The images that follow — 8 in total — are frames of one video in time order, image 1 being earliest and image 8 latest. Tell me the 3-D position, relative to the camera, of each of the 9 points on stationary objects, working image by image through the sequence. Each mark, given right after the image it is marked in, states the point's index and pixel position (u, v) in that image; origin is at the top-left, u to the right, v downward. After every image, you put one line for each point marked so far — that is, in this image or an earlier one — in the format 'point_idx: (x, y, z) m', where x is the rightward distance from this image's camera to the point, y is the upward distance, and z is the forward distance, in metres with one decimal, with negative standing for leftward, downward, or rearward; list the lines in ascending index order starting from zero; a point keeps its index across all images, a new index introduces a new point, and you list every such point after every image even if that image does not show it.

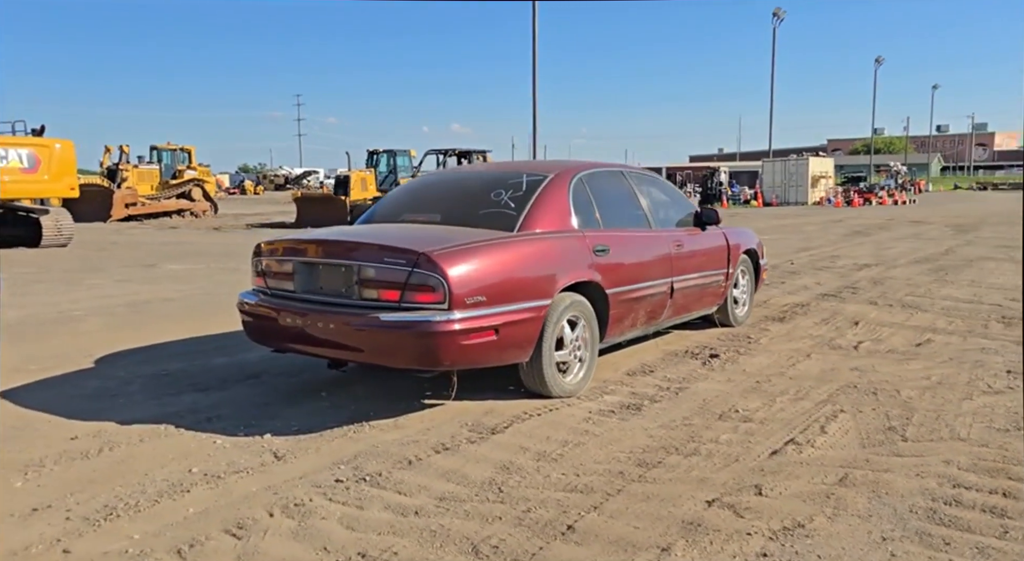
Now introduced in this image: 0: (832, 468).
0: (+1.6, -0.9, +3.4) m
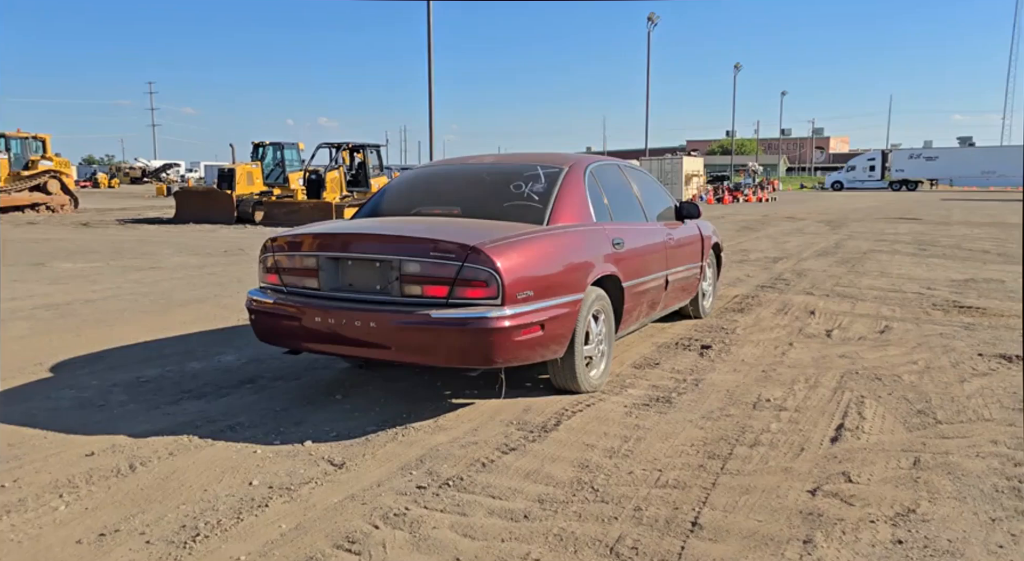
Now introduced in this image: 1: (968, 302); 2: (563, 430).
0: (+2.0, -0.9, +3.6) m
1: (+7.0, -0.3, +11.3) m
2: (+0.3, -0.8, +3.9) m
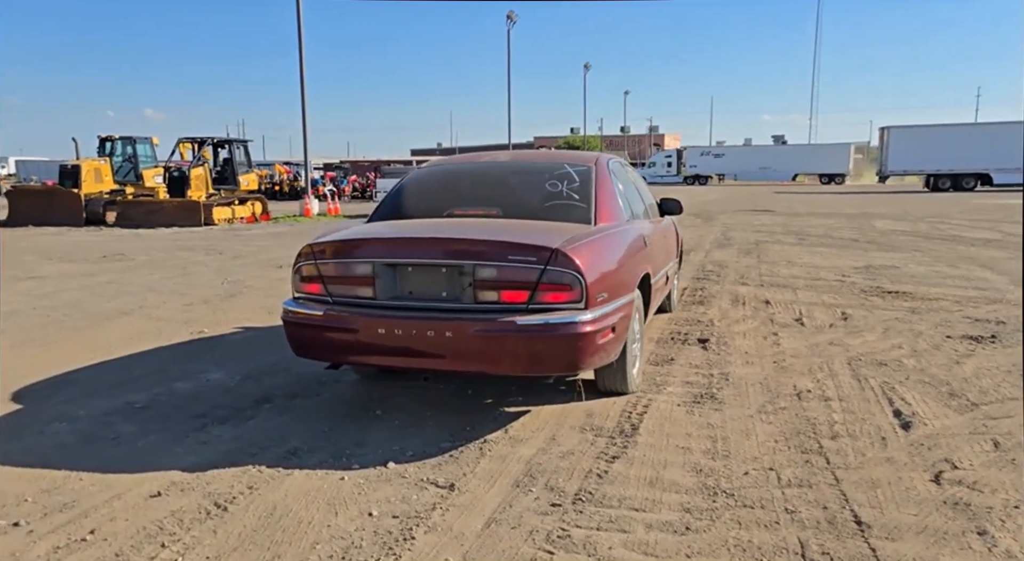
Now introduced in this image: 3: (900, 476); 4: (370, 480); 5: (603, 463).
0: (+2.4, -0.8, +3.7) m
1: (+6.2, -0.1, +12.2) m
2: (+0.7, -0.8, +3.8) m
3: (+1.7, -0.9, +3.1) m
4: (-0.6, -0.9, +3.2) m
5: (+0.4, -0.9, +3.3) m
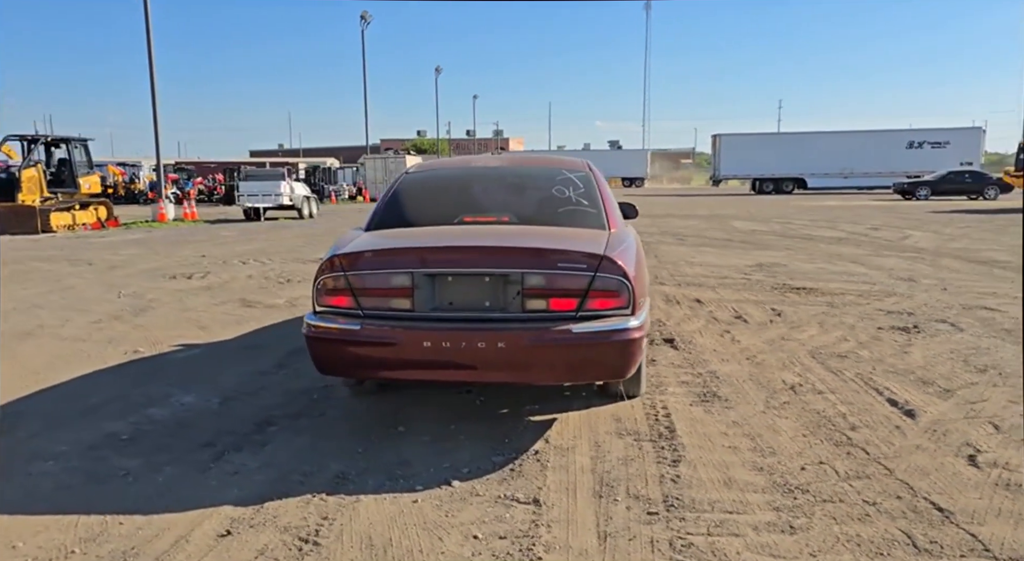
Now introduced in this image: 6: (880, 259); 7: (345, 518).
0: (+2.6, -0.8, +4.1) m
1: (+5.0, -0.1, +13.0) m
2: (+1.0, -0.8, +3.9) m
3: (+2.1, -0.9, +3.4) m
4: (-0.3, -0.9, +3.0) m
5: (+0.7, -0.9, +3.4) m
6: (+8.8, +0.5, +17.6) m
7: (-0.7, -0.9, +2.8) m
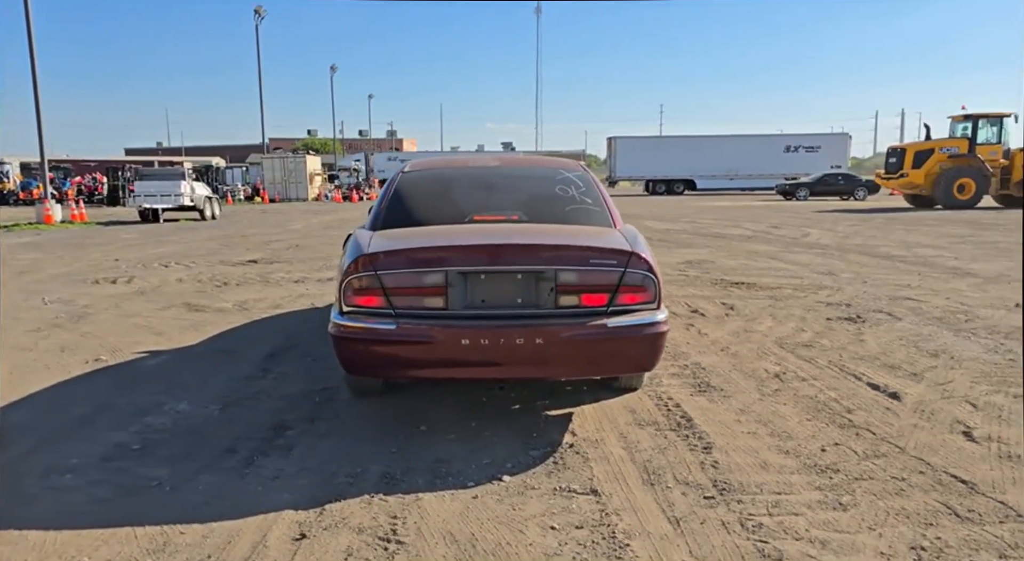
0: (+2.7, -0.8, +4.5) m
1: (+4.0, 0.0, +13.6) m
2: (+1.1, -0.8, +4.1) m
3: (+2.2, -0.8, +3.7) m
4: (0.0, -0.9, +3.1) m
5: (+0.9, -0.9, +3.5) m
6: (+7.3, +0.6, +18.6) m
7: (-0.4, -0.9, +2.8) m
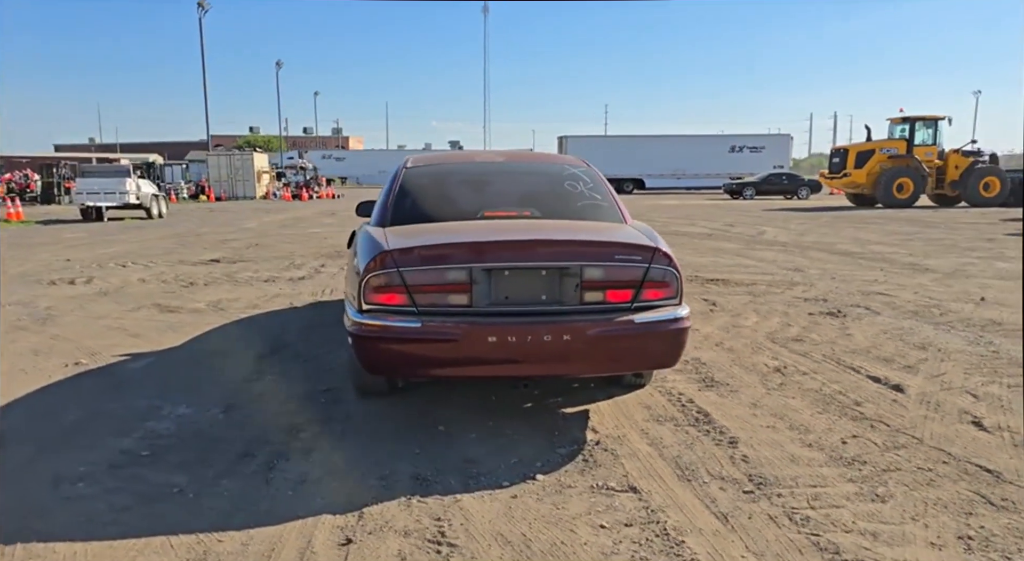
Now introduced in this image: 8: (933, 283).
0: (+2.8, -0.7, +4.6) m
1: (+3.6, +0.1, +13.8) m
2: (+1.2, -0.8, +4.1) m
3: (+2.4, -0.8, +3.8) m
4: (+0.2, -0.9, +3.0) m
5: (+1.1, -0.8, +3.5) m
6: (+6.5, +0.7, +18.9) m
7: (-0.2, -0.9, +2.8) m
8: (+7.7, 0.0, +13.1) m
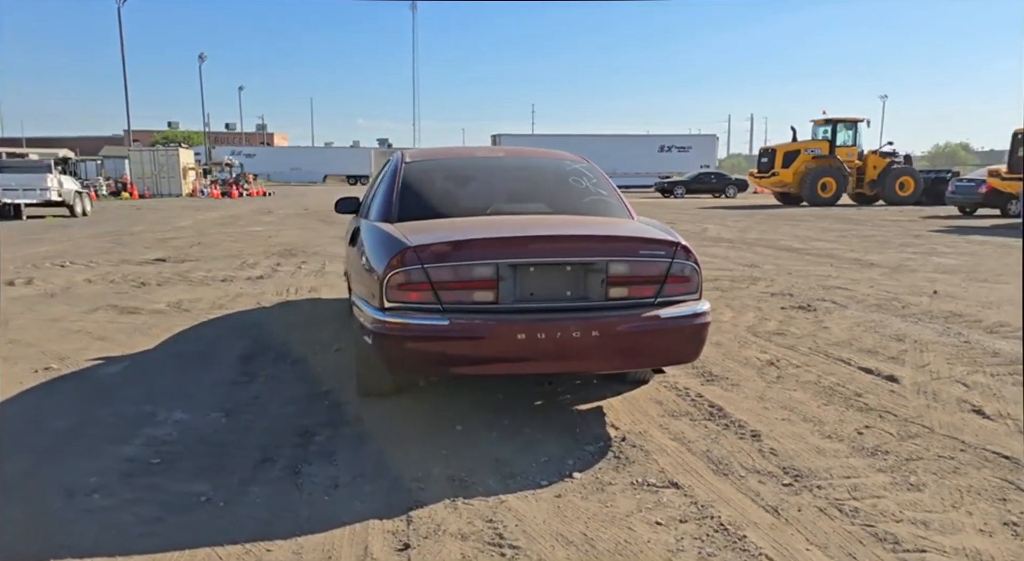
0: (+2.9, -0.7, +4.8) m
1: (+2.9, +0.2, +14.0) m
2: (+1.3, -0.8, +4.1) m
3: (+2.5, -0.8, +3.9) m
4: (+0.3, -0.9, +3.0) m
5: (+1.2, -0.8, +3.6) m
6: (+5.5, +0.9, +19.3) m
7: (0.0, -0.9, +2.7) m
8: (+7.1, +0.1, +13.6) m
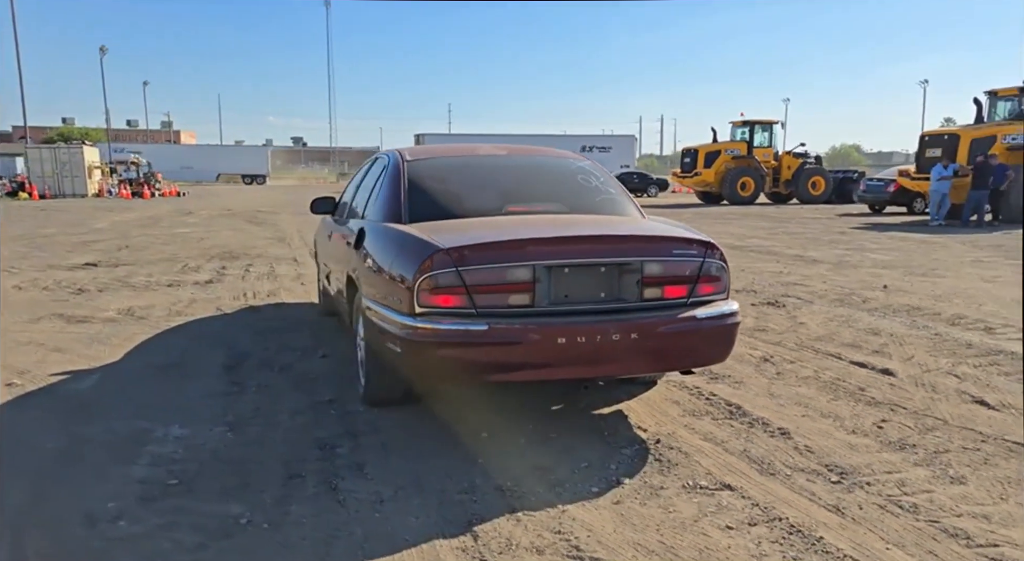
0: (+2.9, -0.7, +4.9) m
1: (+2.1, +0.2, +14.1) m
2: (+1.4, -0.8, +4.2) m
3: (+2.6, -0.7, +4.1) m
4: (+0.6, -0.9, +3.0) m
5: (+1.4, -0.8, +3.6) m
6: (+4.2, +0.9, +19.7) m
7: (+0.2, -0.9, +2.6) m
8: (+6.3, +0.1, +14.1) m
